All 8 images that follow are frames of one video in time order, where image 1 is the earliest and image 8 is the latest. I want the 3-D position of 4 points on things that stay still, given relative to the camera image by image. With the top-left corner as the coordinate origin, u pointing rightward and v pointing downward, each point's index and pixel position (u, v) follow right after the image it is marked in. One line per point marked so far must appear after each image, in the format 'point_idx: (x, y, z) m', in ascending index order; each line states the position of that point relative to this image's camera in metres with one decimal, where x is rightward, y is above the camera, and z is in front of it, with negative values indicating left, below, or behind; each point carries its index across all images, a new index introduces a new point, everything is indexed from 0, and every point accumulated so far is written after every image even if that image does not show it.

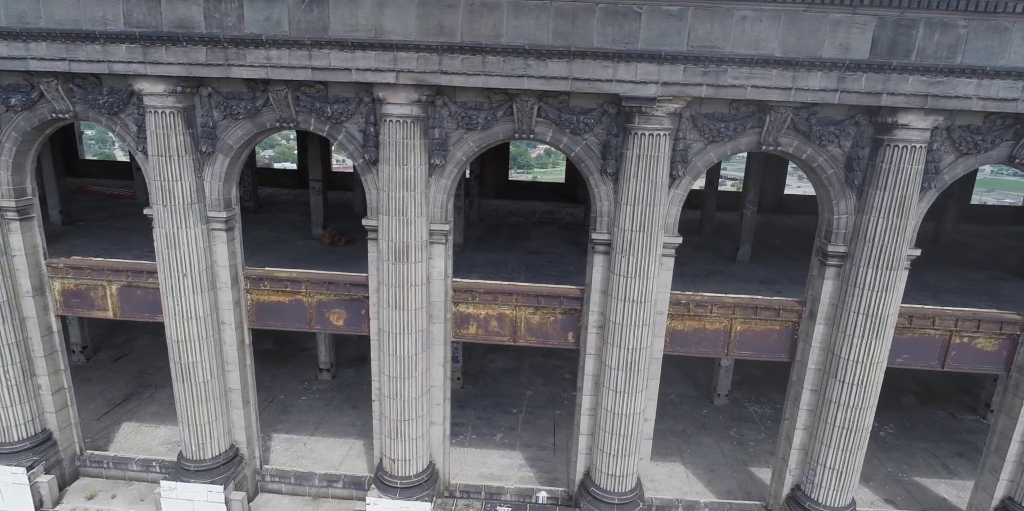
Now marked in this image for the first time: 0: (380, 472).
0: (-2.7, -4.4, +12.5) m
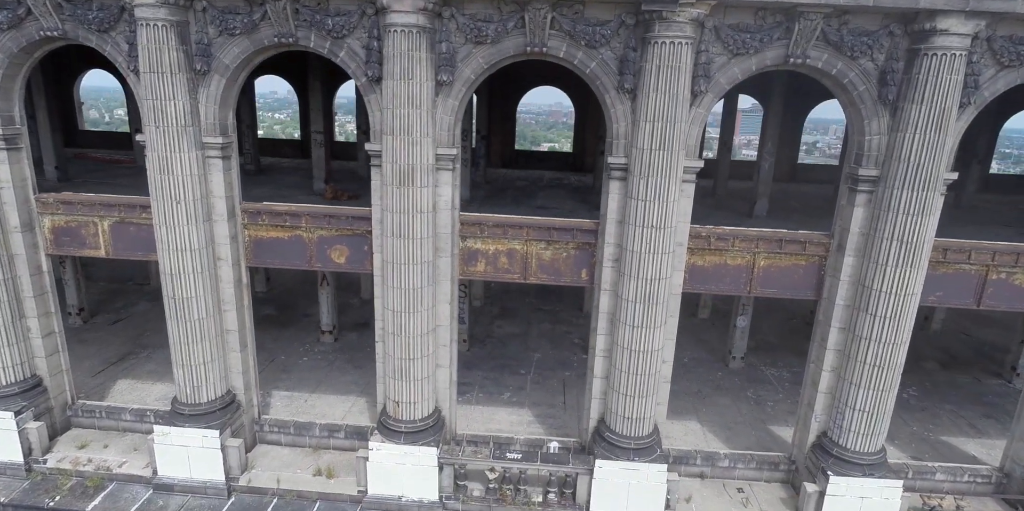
0: (-2.5, -3.1, +11.9) m
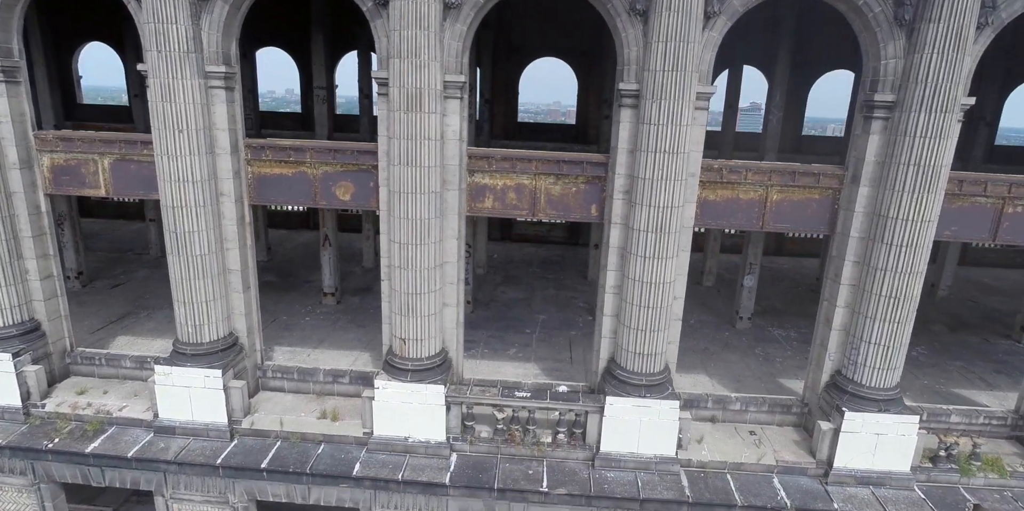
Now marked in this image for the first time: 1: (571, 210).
0: (-2.3, -1.9, +11.6) m
1: (+1.1, +0.8, +11.6) m
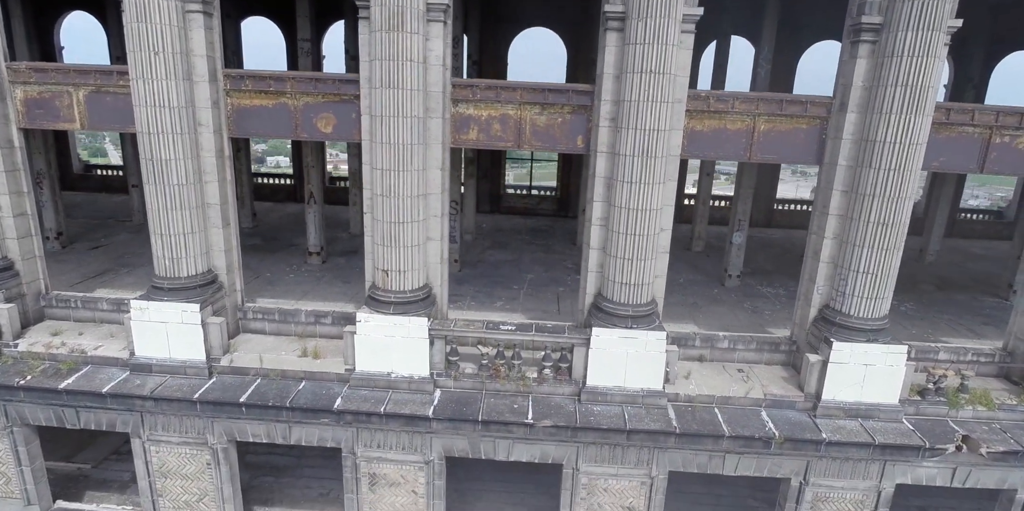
0: (-2.6, -0.6, +11.4) m
1: (+0.8, +2.1, +11.4) m
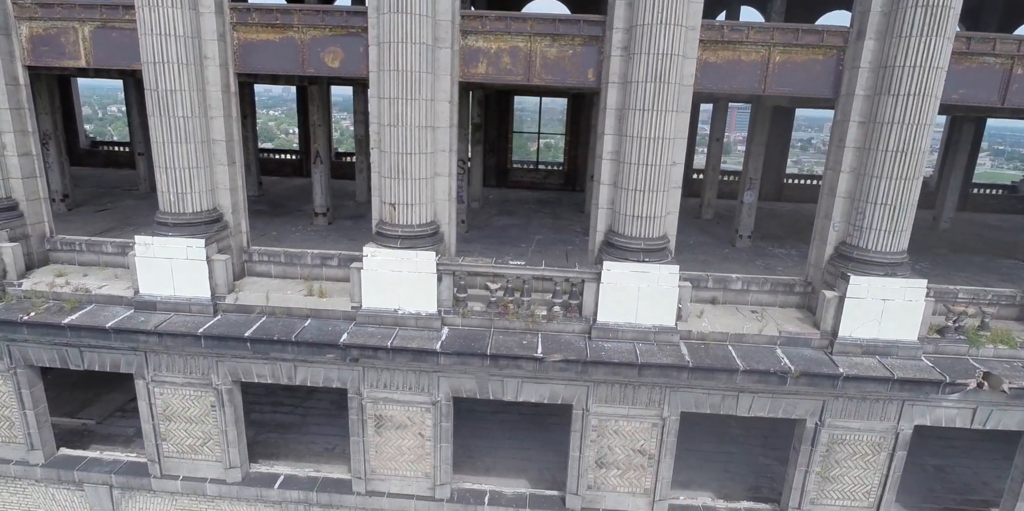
0: (-2.4, +0.5, +11.2) m
1: (+1.0, +3.3, +11.2) m
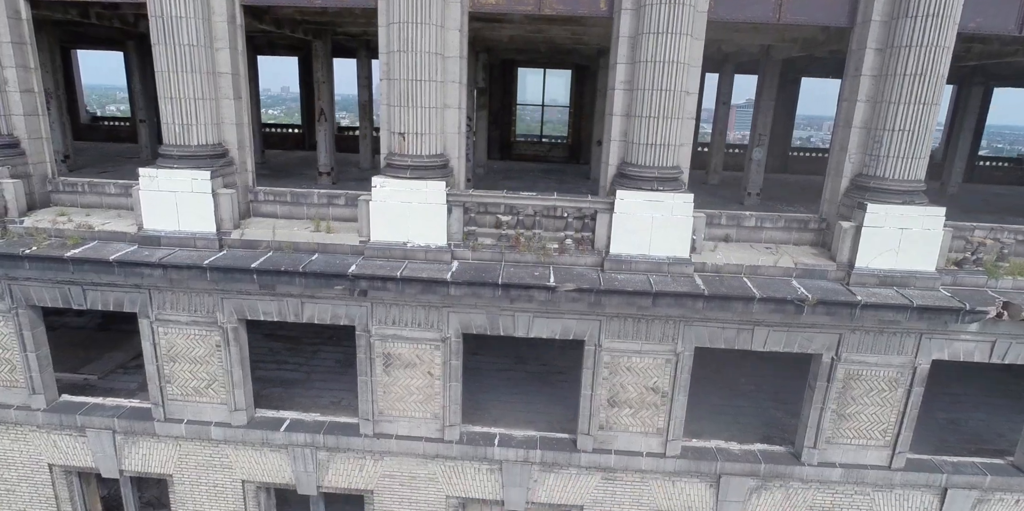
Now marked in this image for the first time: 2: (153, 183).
0: (-2.2, +1.7, +11.0) m
1: (+1.2, +4.5, +11.0) m
2: (-6.4, +1.3, +11.0) m
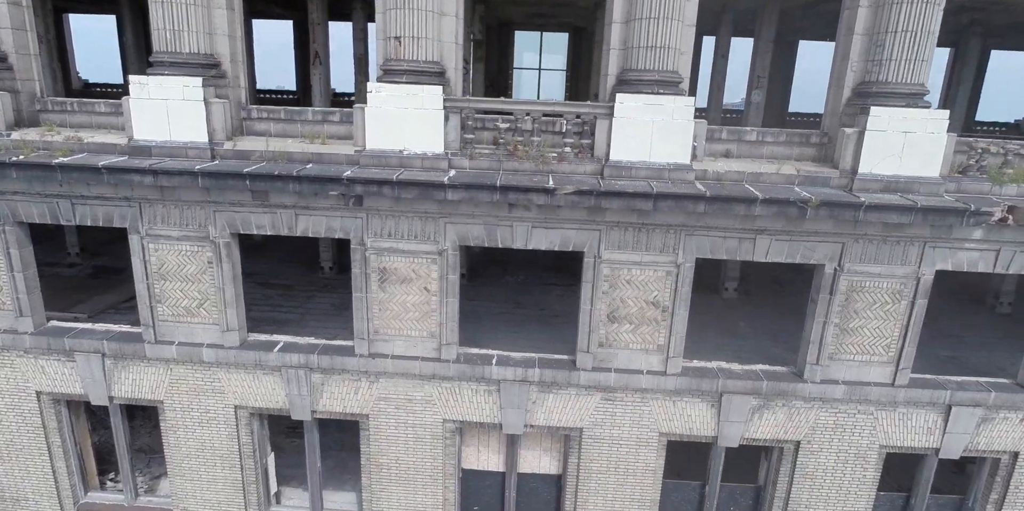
0: (-2.3, +3.3, +10.9) m
1: (+1.2, +6.1, +10.9) m
2: (-6.4, +2.9, +10.8) m
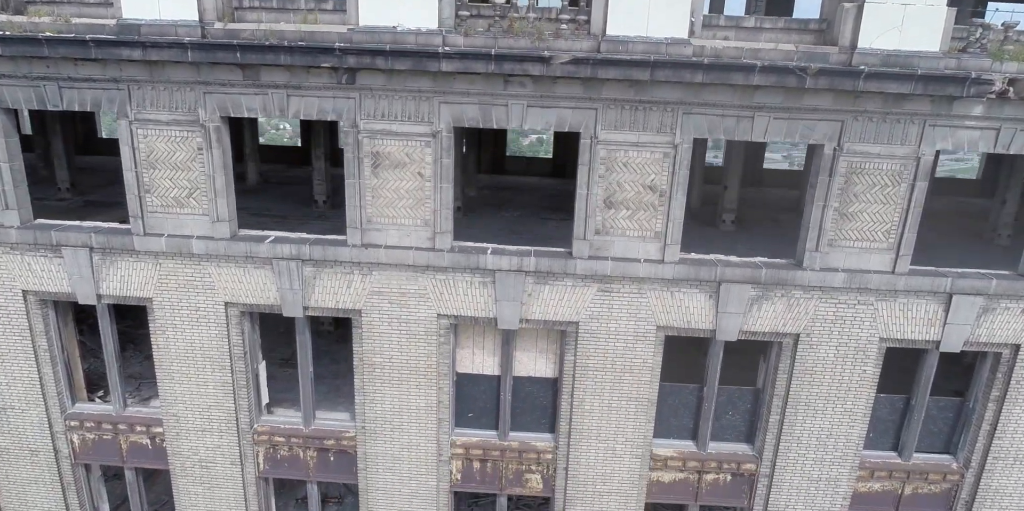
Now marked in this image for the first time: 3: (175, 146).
0: (-2.3, +5.4, +10.7) m
1: (+1.1, +8.1, +10.7) m
2: (-6.5, +5.0, +10.6) m
3: (-6.2, +2.0, +11.4) m
